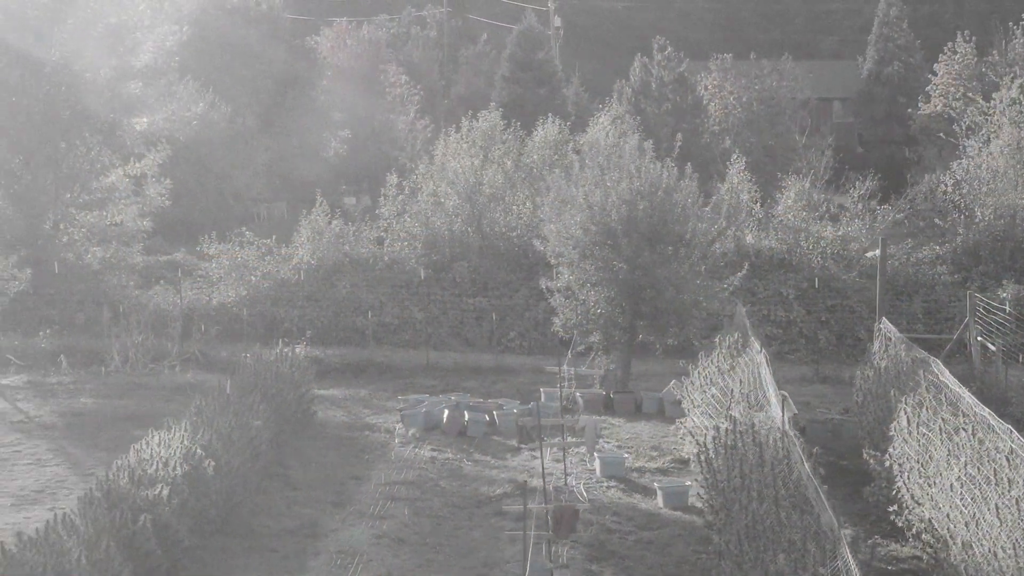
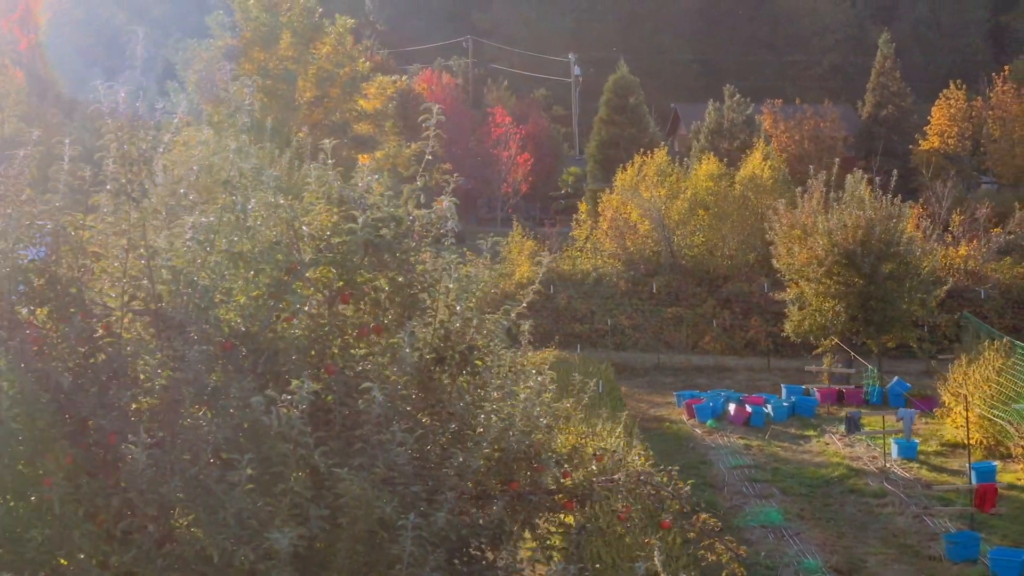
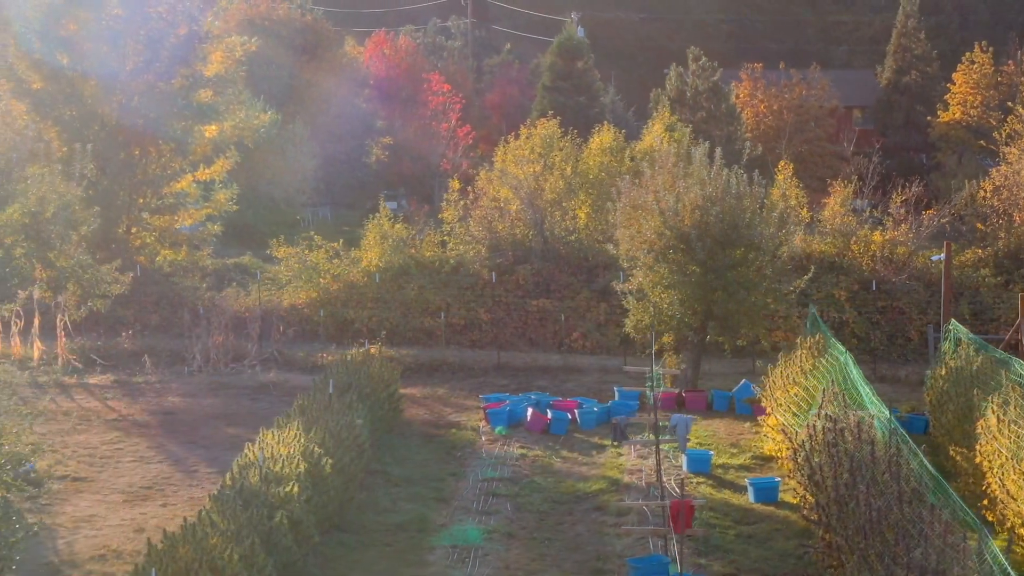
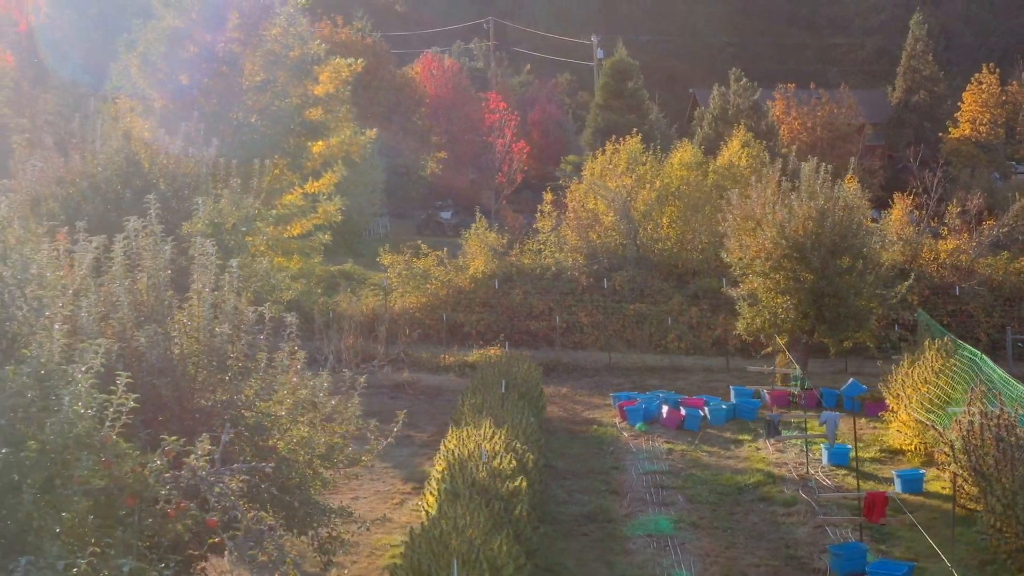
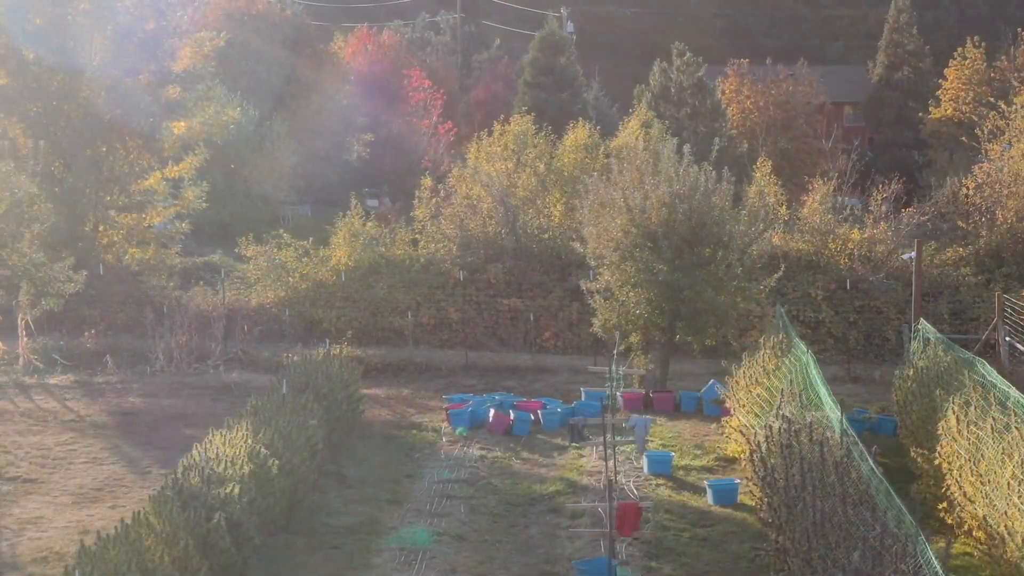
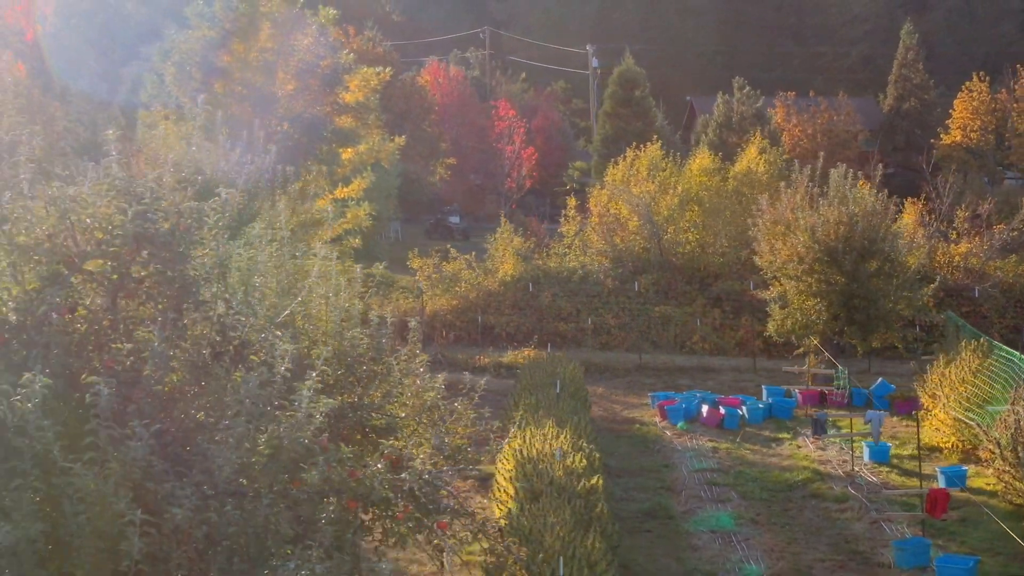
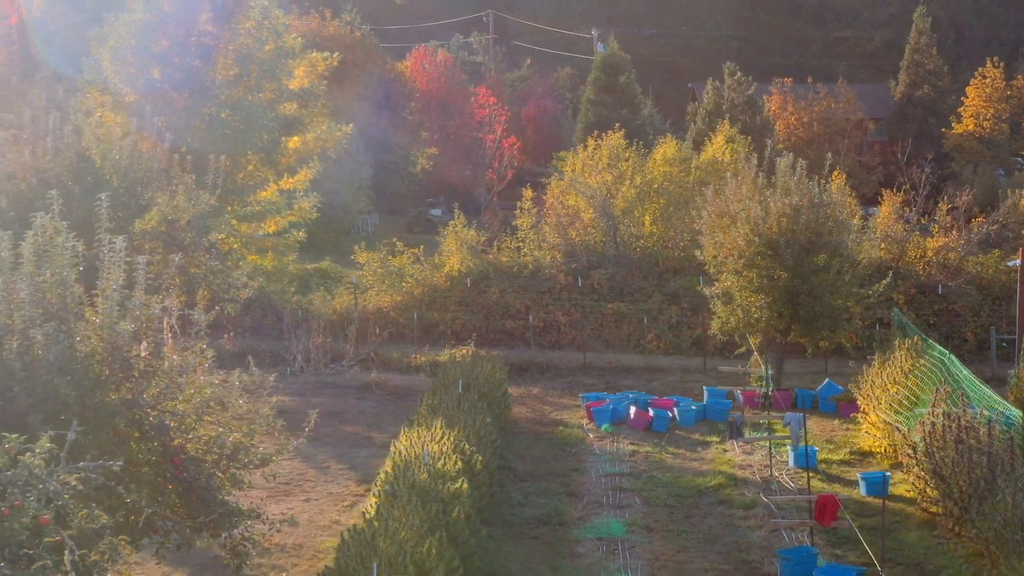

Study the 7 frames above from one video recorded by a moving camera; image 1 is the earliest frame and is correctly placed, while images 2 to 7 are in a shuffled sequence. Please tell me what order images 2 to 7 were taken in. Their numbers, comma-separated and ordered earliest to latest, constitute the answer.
5, 3, 7, 4, 6, 2
